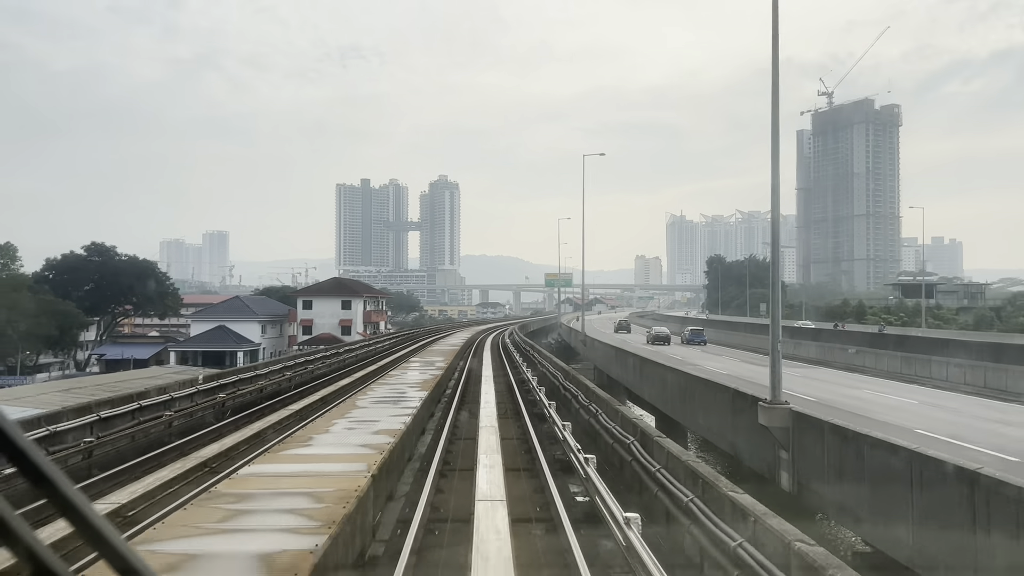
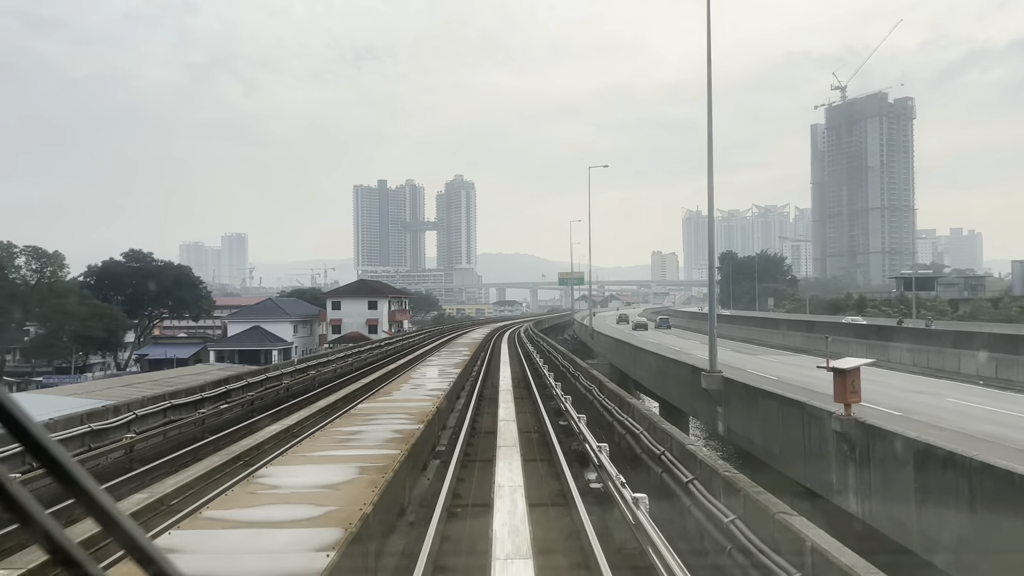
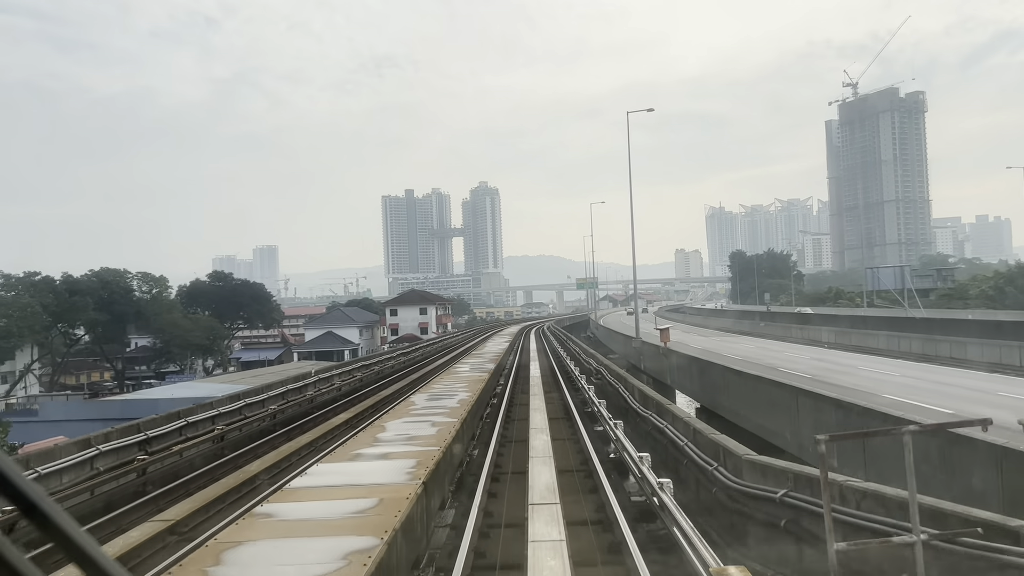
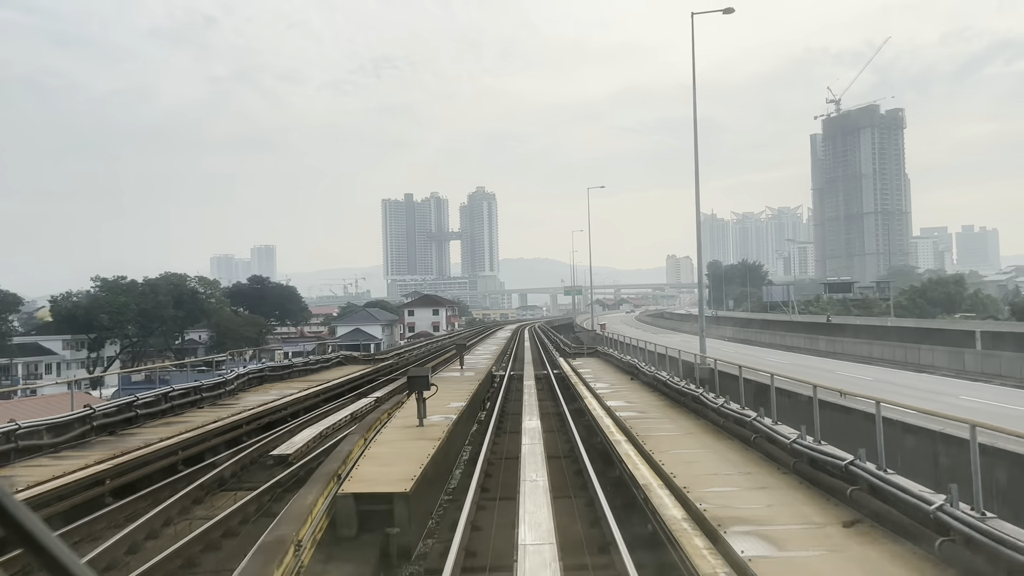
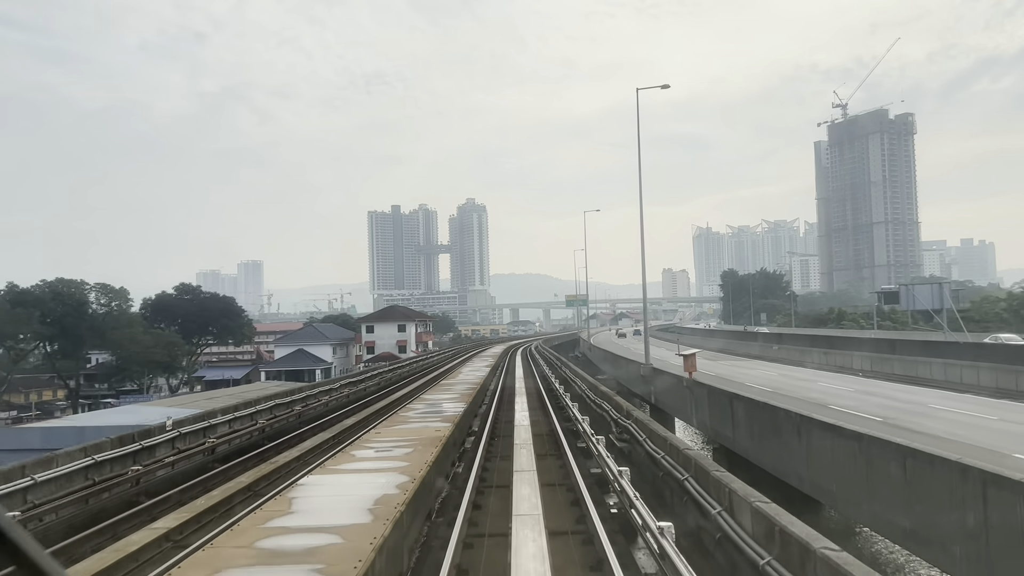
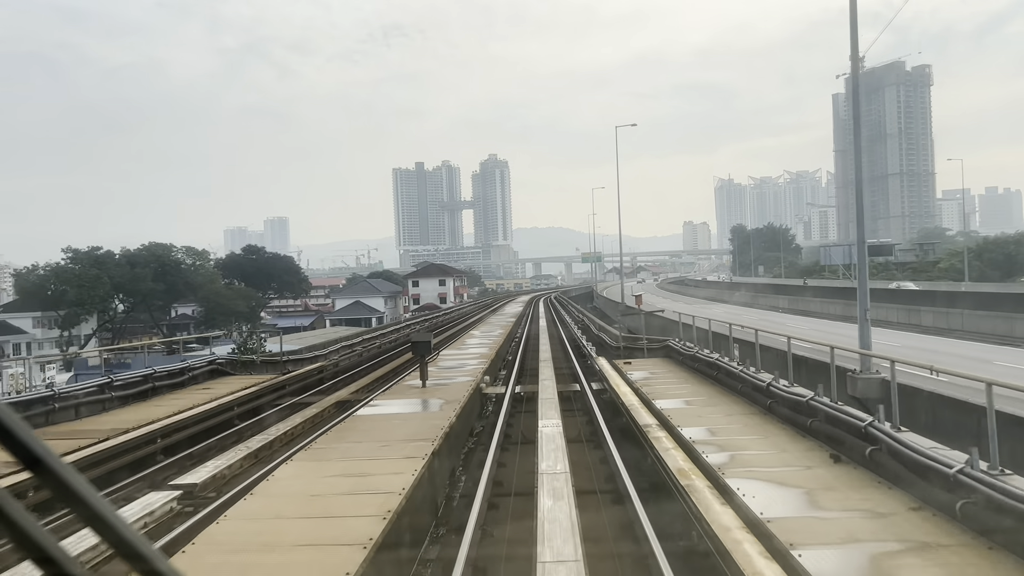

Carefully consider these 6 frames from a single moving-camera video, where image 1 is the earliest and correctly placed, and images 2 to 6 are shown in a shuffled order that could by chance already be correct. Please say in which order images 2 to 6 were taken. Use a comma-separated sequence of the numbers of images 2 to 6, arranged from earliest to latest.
2, 5, 3, 6, 4
